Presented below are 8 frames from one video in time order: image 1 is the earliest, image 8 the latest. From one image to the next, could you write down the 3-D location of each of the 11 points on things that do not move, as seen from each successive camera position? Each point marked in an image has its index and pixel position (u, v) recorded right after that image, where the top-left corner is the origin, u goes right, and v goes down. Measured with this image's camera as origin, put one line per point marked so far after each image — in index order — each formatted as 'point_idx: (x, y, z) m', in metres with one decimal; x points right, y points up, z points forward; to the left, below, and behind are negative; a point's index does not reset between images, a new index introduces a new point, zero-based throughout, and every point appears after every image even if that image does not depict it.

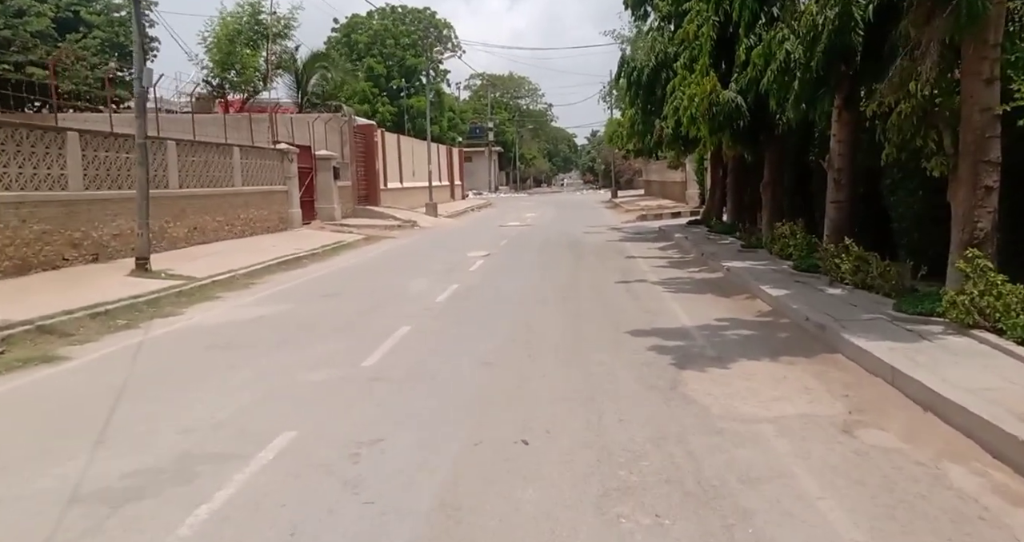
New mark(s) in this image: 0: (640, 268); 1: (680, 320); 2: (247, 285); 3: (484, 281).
0: (+2.9, 0.0, +19.7) m
1: (+2.4, -0.7, +12.0) m
2: (-5.1, -0.3, +16.6) m
3: (-0.6, -0.2, +17.3) m
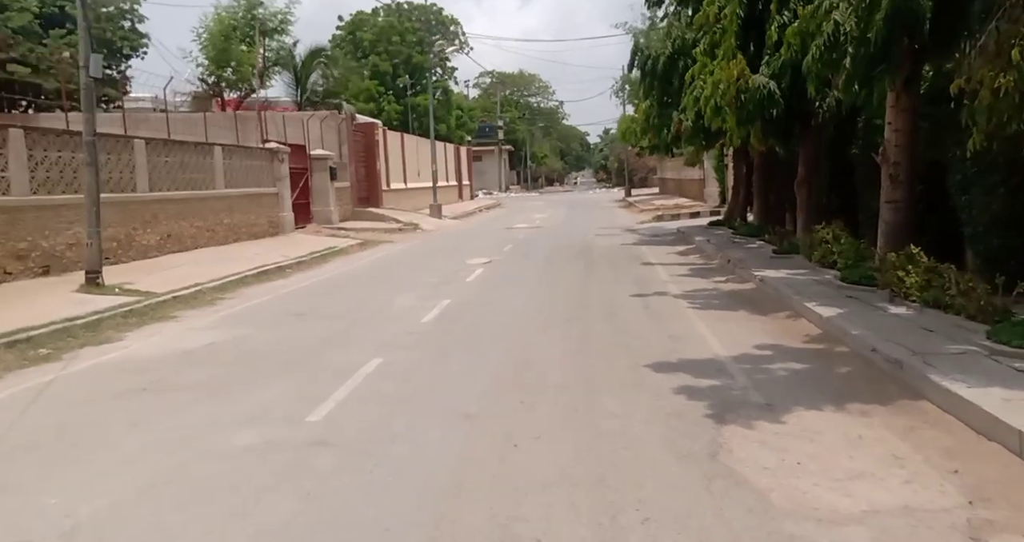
0: (+3.0, -0.2, +17.5) m
1: (+2.3, -0.9, +9.9) m
2: (-5.1, -0.5, +14.6) m
3: (-0.6, -0.5, +15.2) m
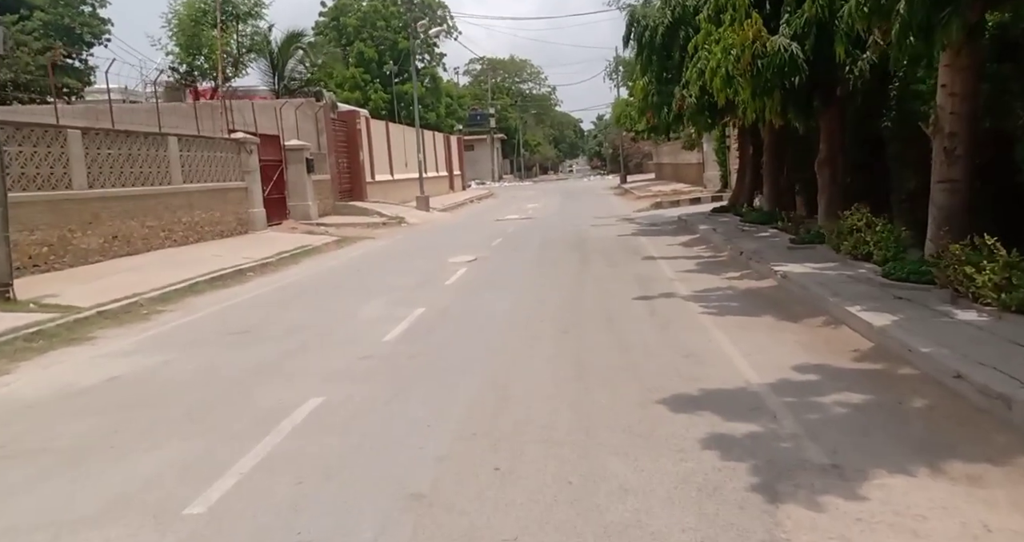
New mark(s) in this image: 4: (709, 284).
0: (+2.7, -0.1, +15.5) m
1: (+2.1, -1.0, +7.8) m
2: (-5.3, -0.7, +12.5) m
3: (-0.8, -0.5, +13.2) m
4: (+3.2, -0.2, +13.9) m
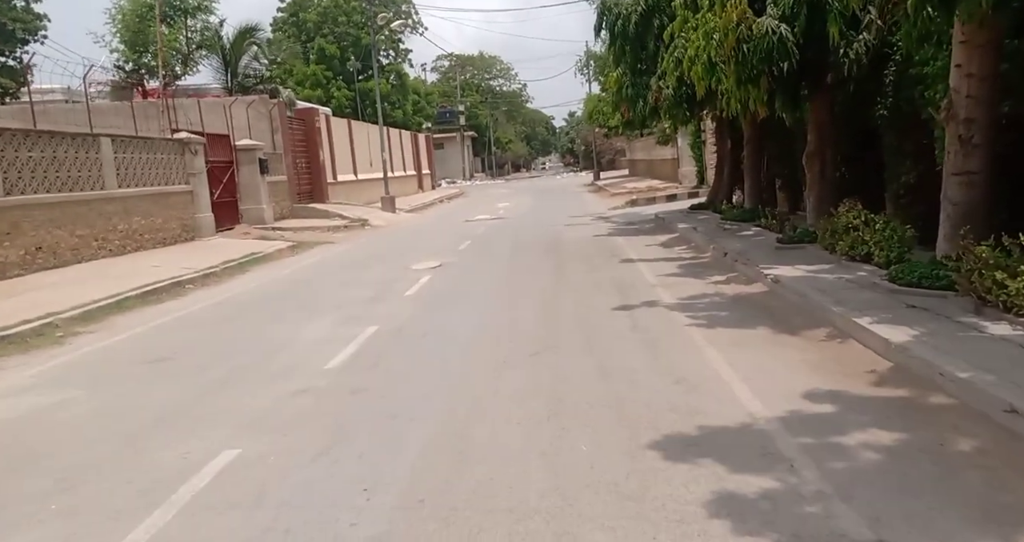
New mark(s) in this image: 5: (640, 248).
0: (+2.2, -0.2, +14.3) m
1: (+1.8, -1.0, +6.6) m
2: (-5.8, -0.9, +11.1) m
3: (-1.3, -0.6, +11.9) m
4: (+2.7, -0.3, +12.8) m
5: (+2.9, +0.5, +19.3) m
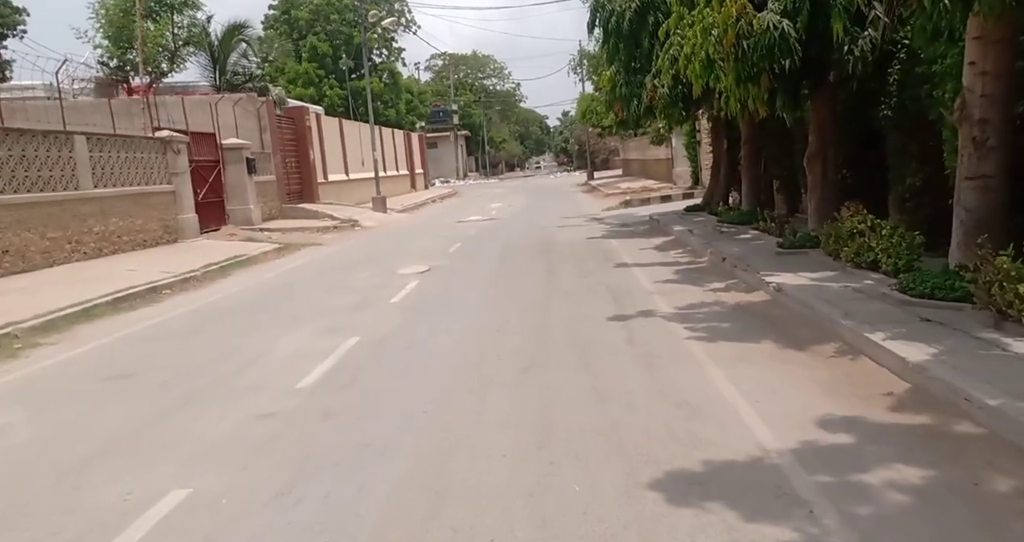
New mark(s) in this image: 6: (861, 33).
0: (+2.0, -0.3, +13.7) m
1: (+1.7, -1.2, +6.0) m
2: (-5.9, -1.0, +10.4) m
3: (-1.4, -0.7, +11.3) m
4: (+2.5, -0.4, +12.2) m
5: (+2.7, +0.4, +18.7) m
6: (+4.7, +3.2, +11.5) m
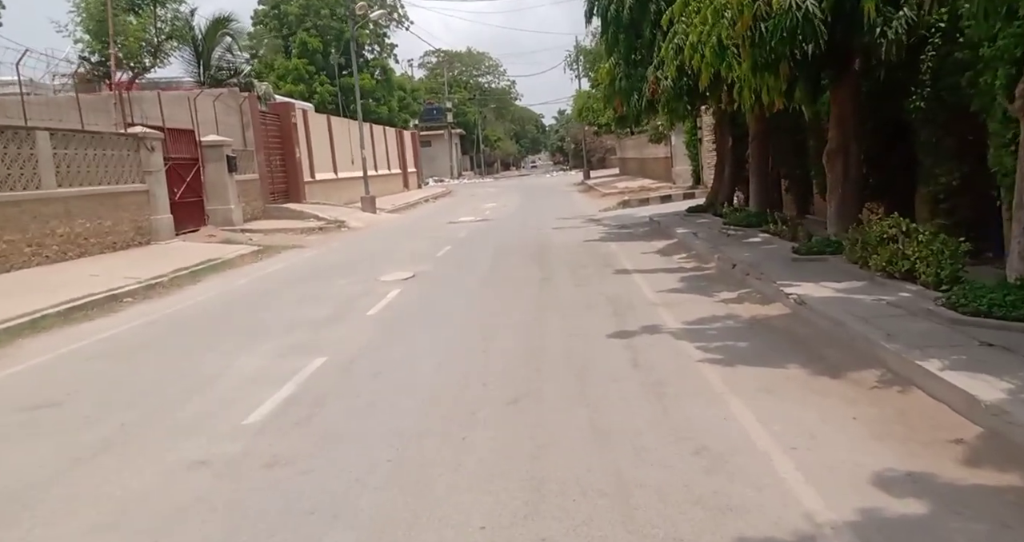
0: (+1.9, -0.4, +12.4) m
1: (+1.6, -1.3, +4.8) m
2: (-6.1, -1.1, +9.1) m
3: (-1.6, -0.8, +10.0) m
4: (+2.4, -0.5, +10.9) m
5: (+2.5, +0.3, +17.5) m
6: (+4.6, +3.1, +10.3) m
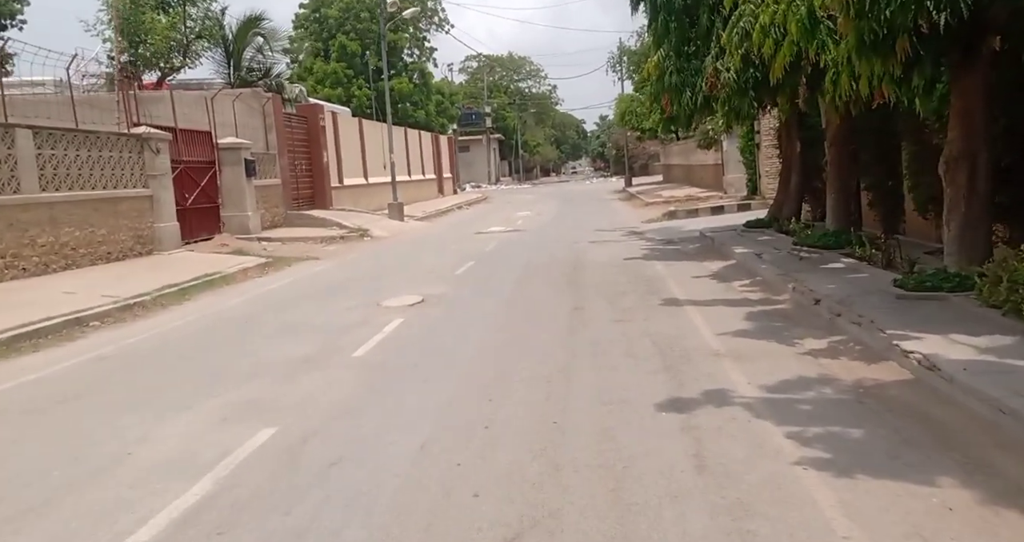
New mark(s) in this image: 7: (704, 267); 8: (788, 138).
0: (+2.1, -0.8, +9.7) m
1: (+1.5, -1.7, +2.1) m
2: (-6.0, -1.4, +6.8) m
3: (-1.4, -1.2, +7.4) m
4: (+2.6, -0.9, +8.2) m
5: (+3.0, -0.2, +14.7) m
6: (+4.8, +2.6, +7.5) m
7: (+3.7, +0.1, +16.5) m
8: (+6.1, +3.0, +19.1) m
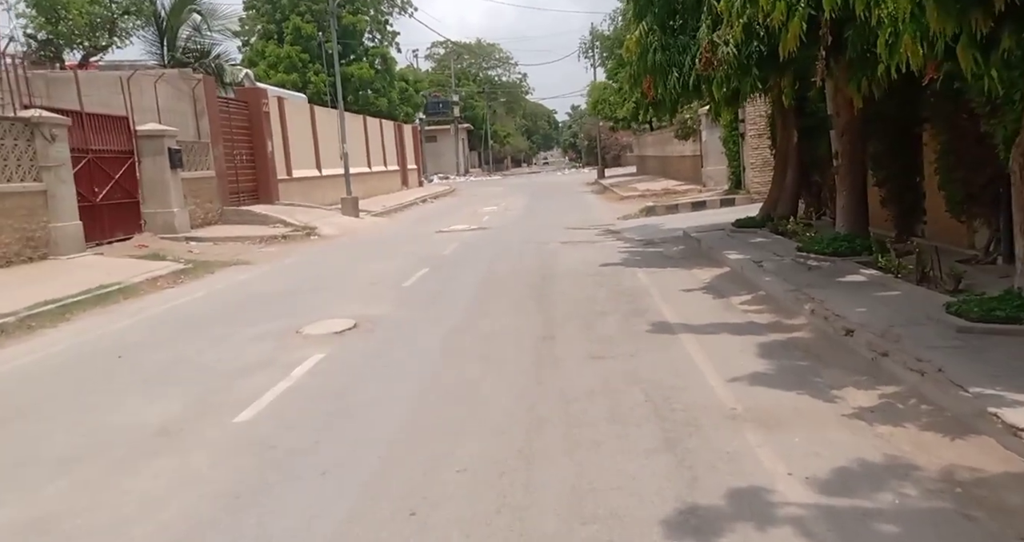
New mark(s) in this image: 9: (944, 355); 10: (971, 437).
0: (+1.7, -1.0, +7.3) m
1: (+1.3, -2.0, -0.4) m
2: (-6.3, -1.7, +4.1) m
3: (-1.8, -1.5, +4.9) m
4: (+2.2, -1.2, +5.8) m
5: (+2.4, -0.4, +12.3) m
6: (+4.4, +2.4, +5.1) m
7: (+3.0, -0.1, +14.1) m
8: (+5.3, +2.9, +16.8) m
9: (+3.7, -0.6, +7.3) m
10: (+3.1, -1.0, +5.8) m
